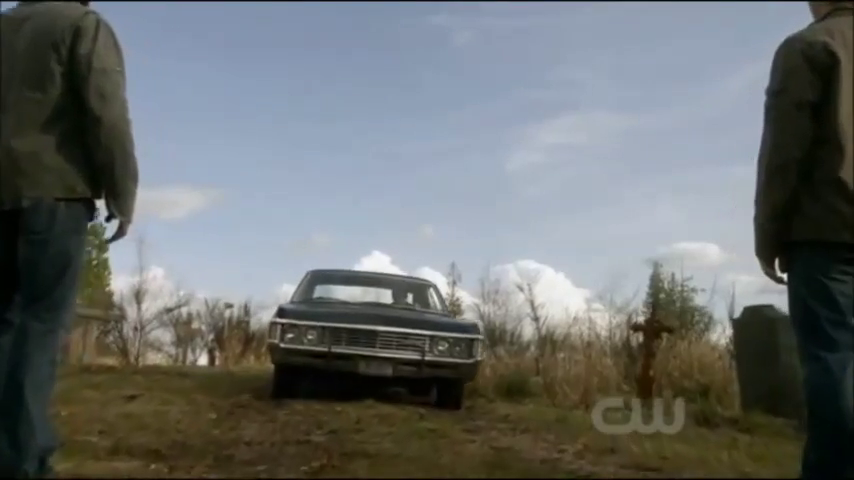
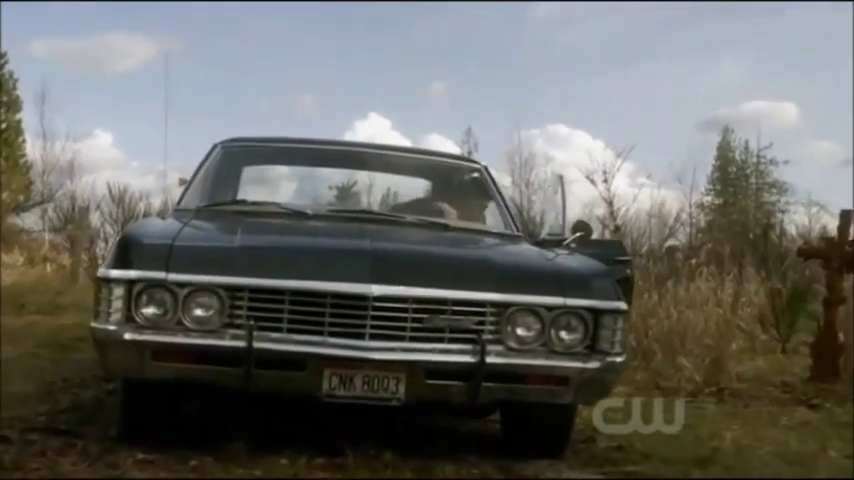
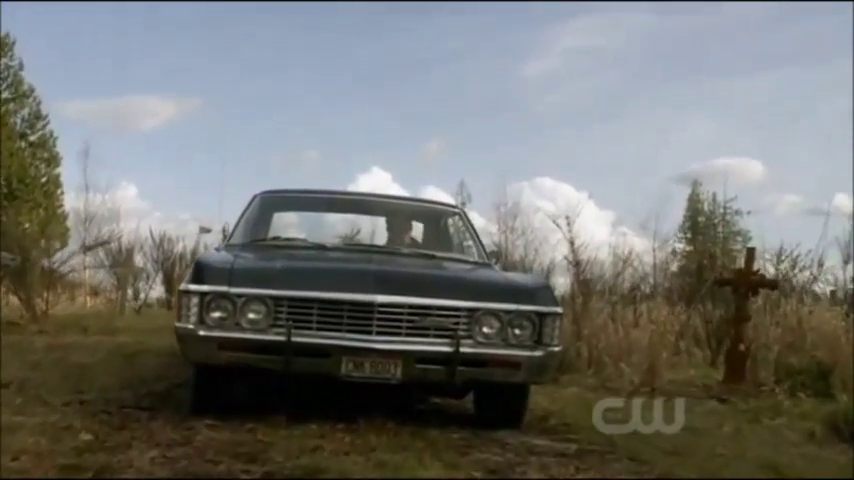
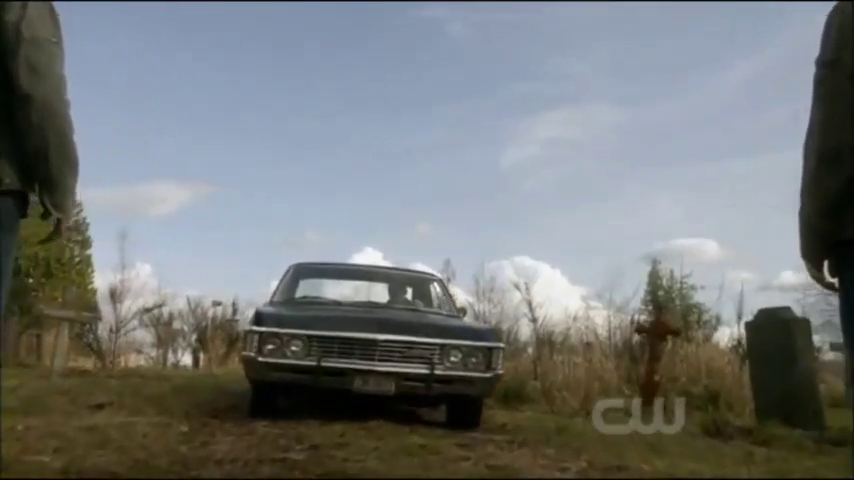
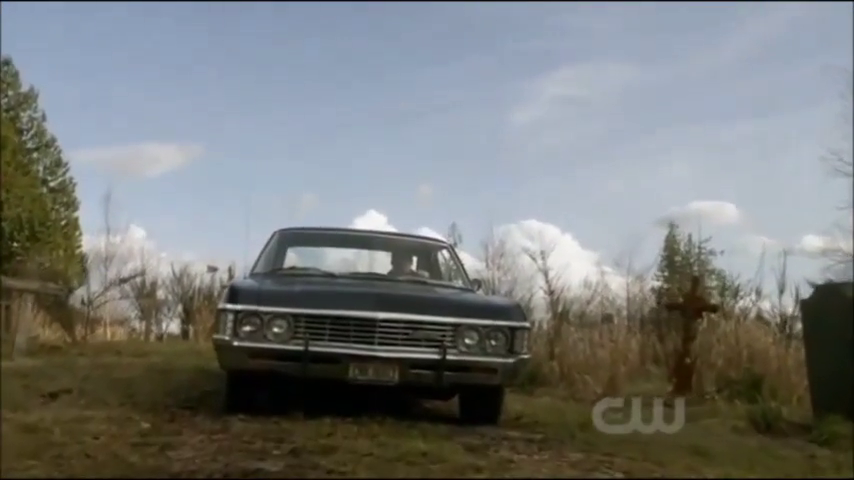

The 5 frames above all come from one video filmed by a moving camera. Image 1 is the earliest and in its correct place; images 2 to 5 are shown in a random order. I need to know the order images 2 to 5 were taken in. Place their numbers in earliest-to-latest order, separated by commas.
4, 5, 3, 2
